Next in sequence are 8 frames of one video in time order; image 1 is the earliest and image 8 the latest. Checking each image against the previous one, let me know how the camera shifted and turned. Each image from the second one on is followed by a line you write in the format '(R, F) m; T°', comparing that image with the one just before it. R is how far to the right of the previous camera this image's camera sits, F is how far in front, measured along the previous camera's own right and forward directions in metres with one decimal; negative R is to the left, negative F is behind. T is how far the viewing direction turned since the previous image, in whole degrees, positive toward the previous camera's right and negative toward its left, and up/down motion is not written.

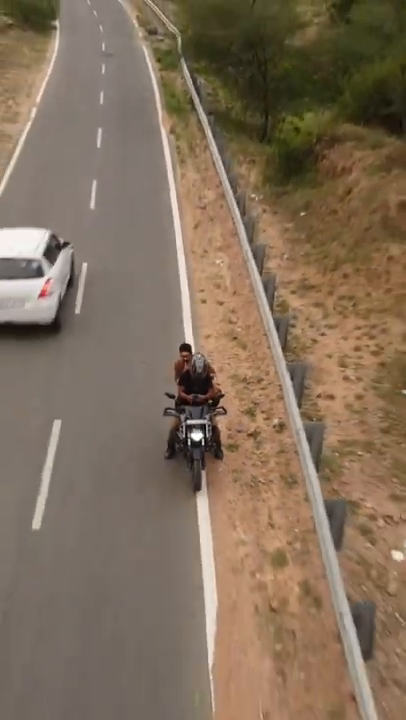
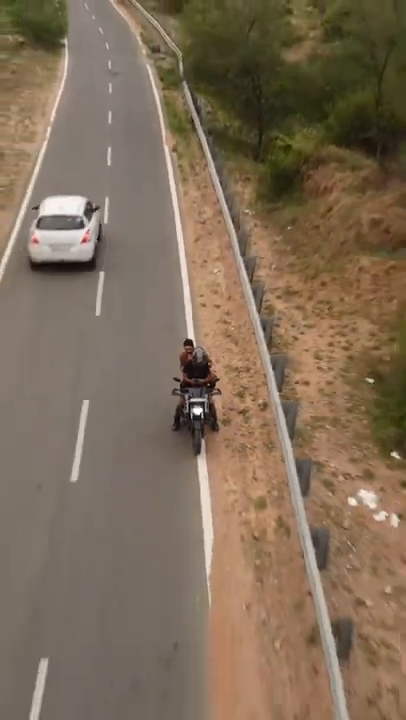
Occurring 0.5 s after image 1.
(0.0, -2.6) m; 0°
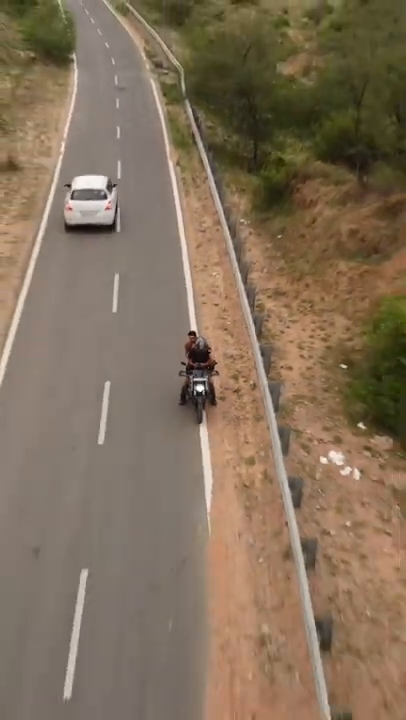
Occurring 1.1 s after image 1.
(0.0, -2.8) m; 0°
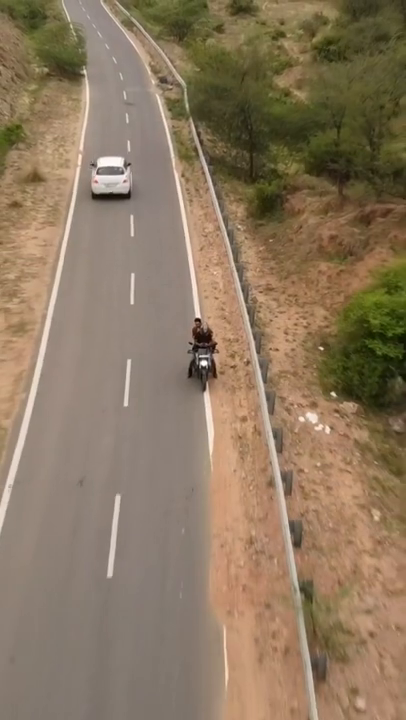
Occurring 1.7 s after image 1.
(-0.1, -3.8) m; 0°
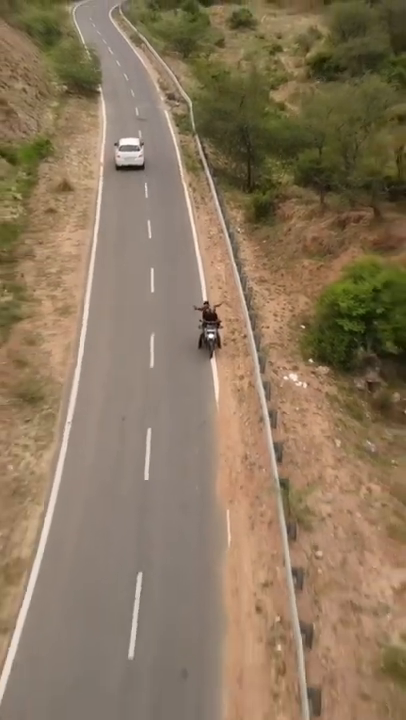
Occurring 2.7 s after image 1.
(-0.2, -5.6) m; 0°
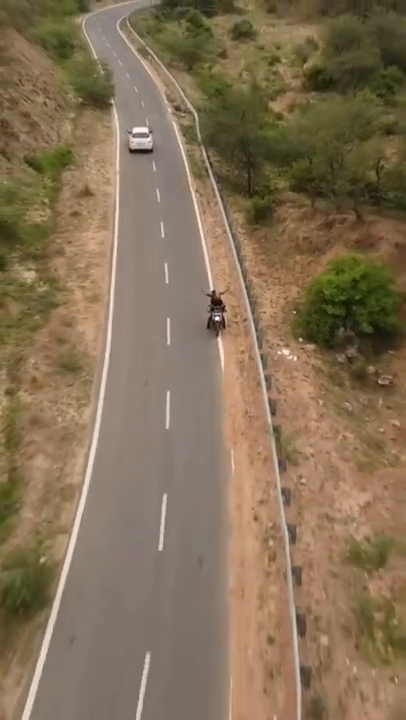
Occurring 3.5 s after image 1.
(-0.3, -5.0) m; 0°
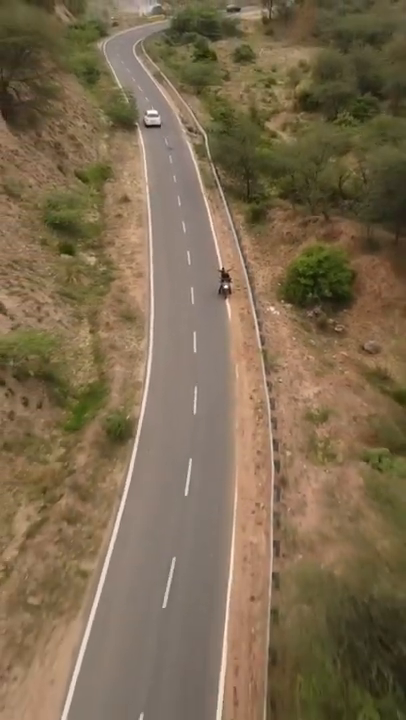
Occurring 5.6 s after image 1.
(-0.6, -13.7) m; 0°
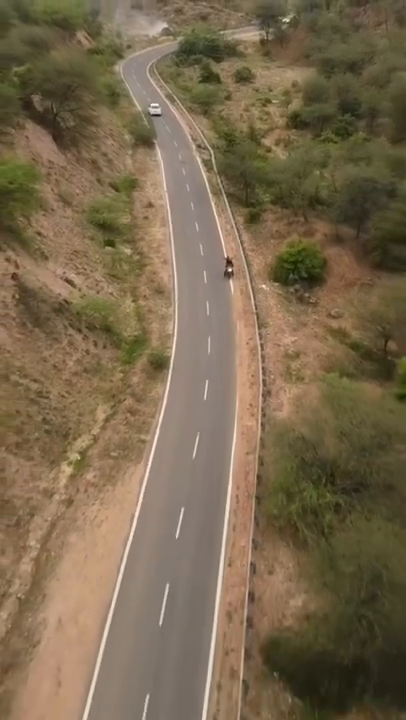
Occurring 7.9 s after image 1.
(-0.7, -15.5) m; 0°
